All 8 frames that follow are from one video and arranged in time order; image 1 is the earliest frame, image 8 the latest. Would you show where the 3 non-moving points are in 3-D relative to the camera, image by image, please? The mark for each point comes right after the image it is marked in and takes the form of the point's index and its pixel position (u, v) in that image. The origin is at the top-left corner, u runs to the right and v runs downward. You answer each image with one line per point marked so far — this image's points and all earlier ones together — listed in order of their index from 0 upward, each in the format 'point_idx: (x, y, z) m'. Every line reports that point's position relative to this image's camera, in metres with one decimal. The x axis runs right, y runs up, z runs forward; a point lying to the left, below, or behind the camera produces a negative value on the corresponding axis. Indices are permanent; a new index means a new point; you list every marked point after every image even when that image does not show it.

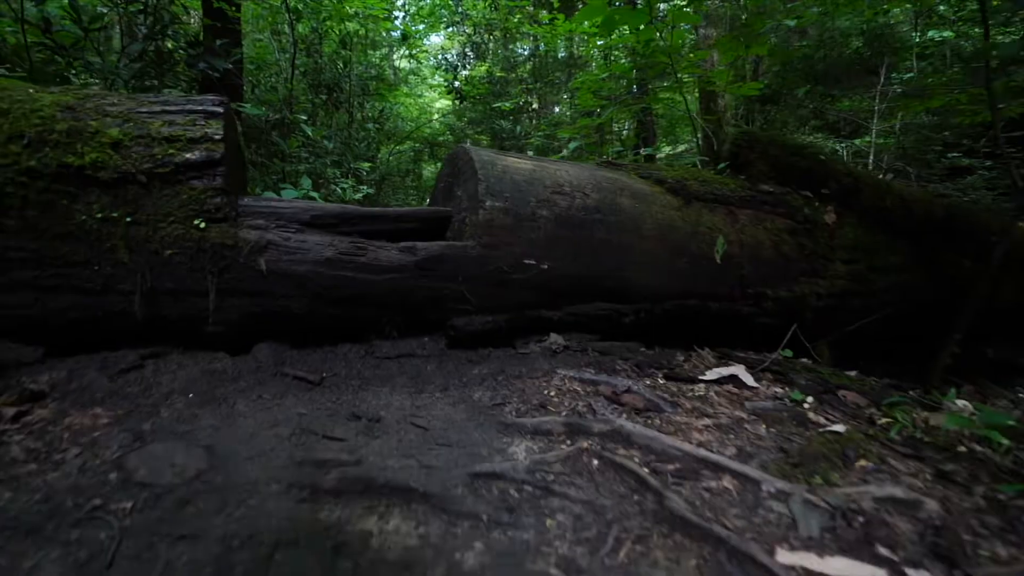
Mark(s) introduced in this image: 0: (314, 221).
0: (-1.1, +0.4, +2.7) m
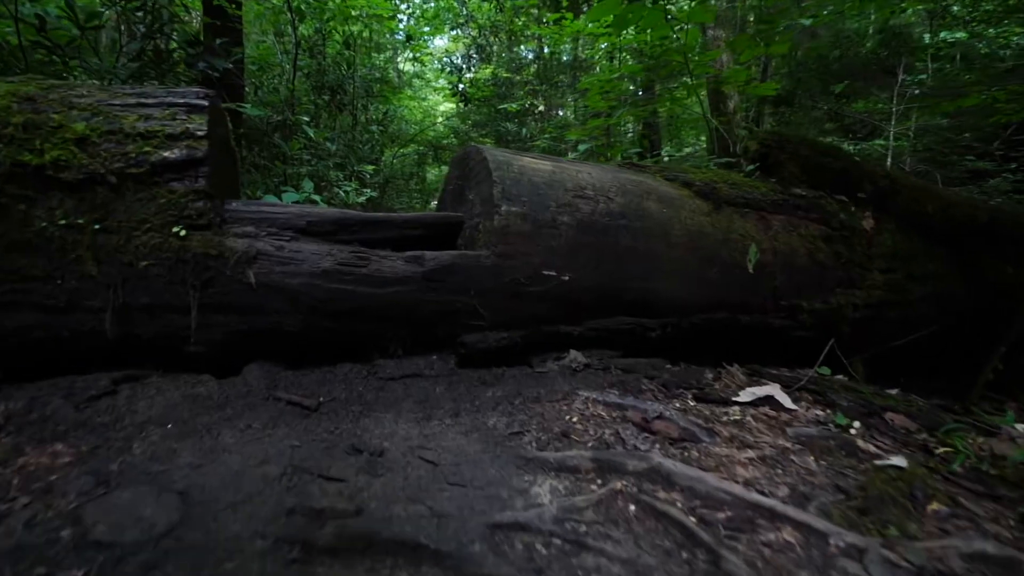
0: (-1.0, +0.3, +2.4) m
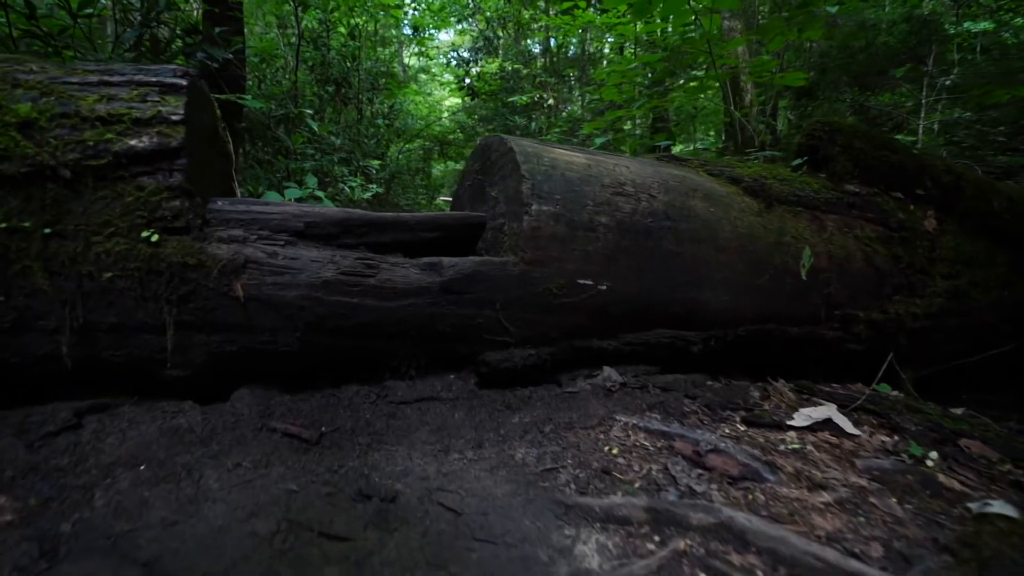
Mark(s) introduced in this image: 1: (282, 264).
0: (-0.9, +0.2, +2.1) m
1: (-0.9, +0.1, +1.9) m
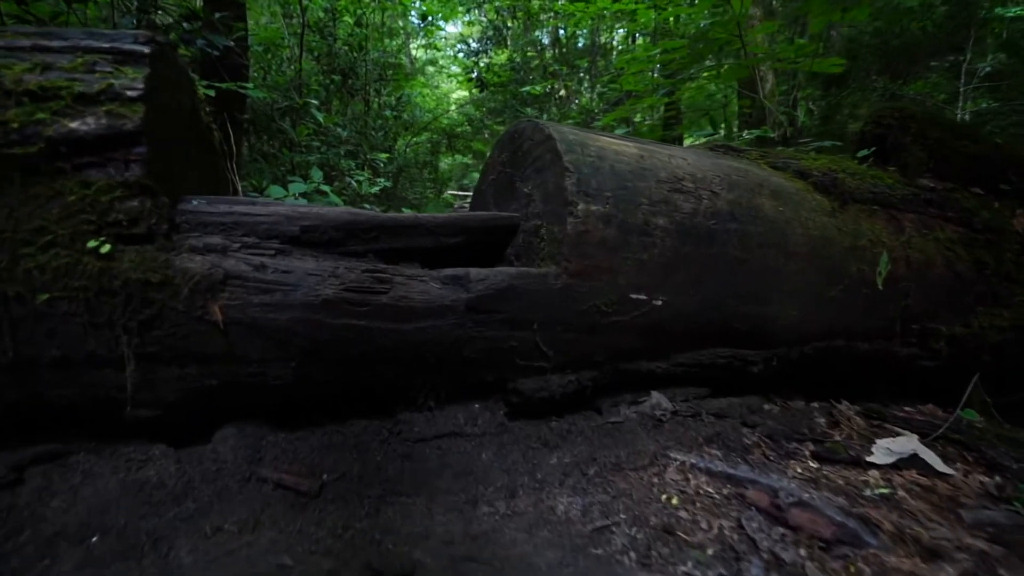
0: (-0.7, +0.2, +1.7) m
1: (-0.8, 0.0, +1.6) m
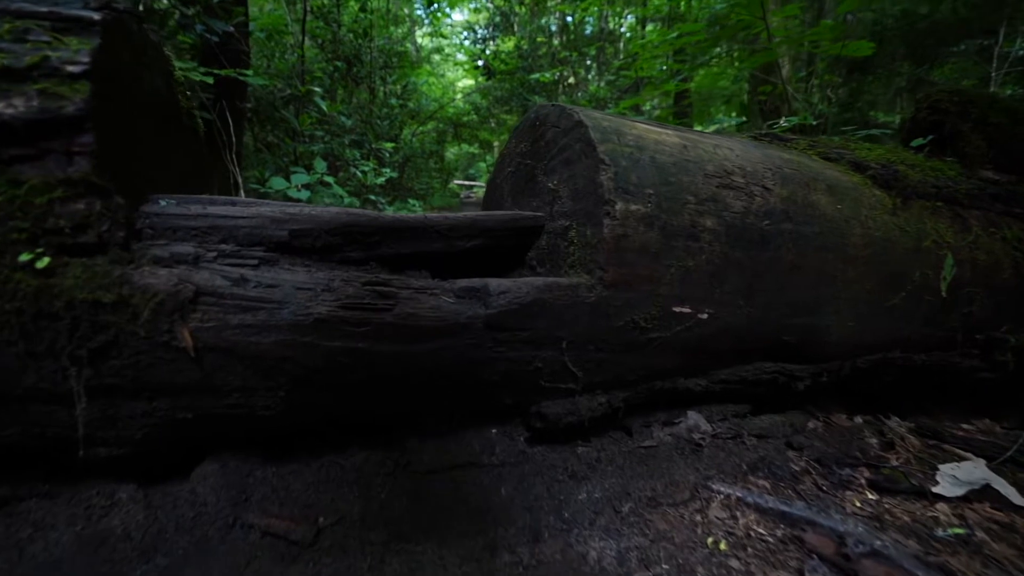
0: (-0.6, +0.1, +1.4) m
1: (-0.7, 0.0, +1.3) m
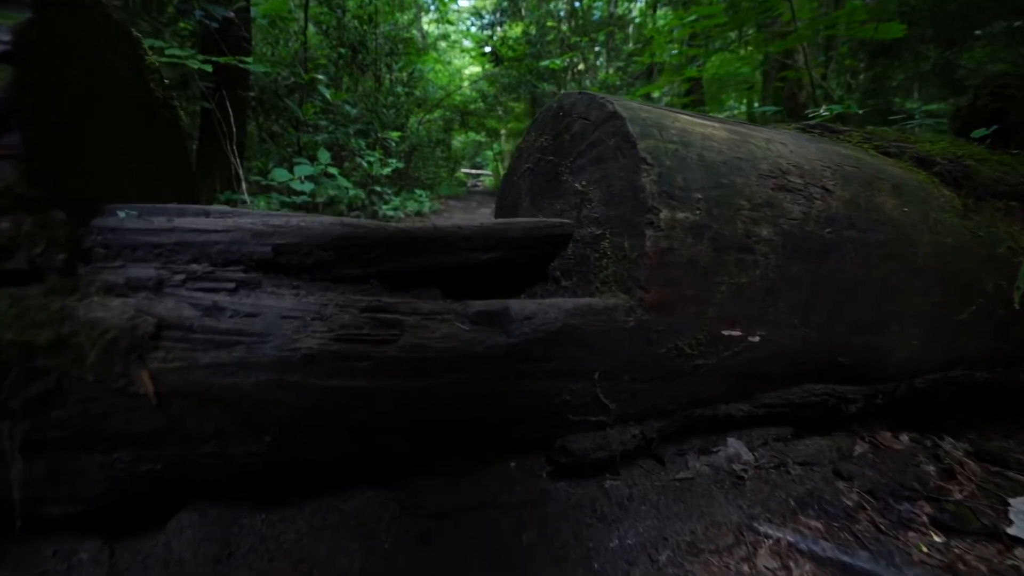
0: (-0.6, +0.1, +1.2) m
1: (-0.6, -0.1, +1.1) m
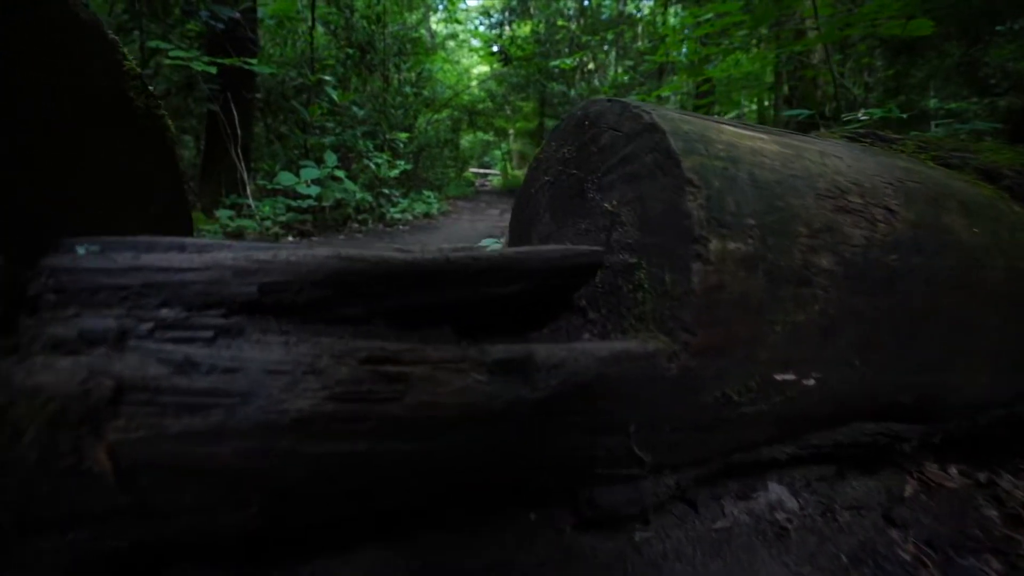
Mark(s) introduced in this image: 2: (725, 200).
0: (-0.5, 0.0, +1.0) m
1: (-0.6, -0.2, +0.9) m
2: (+0.5, +0.2, +1.2) m
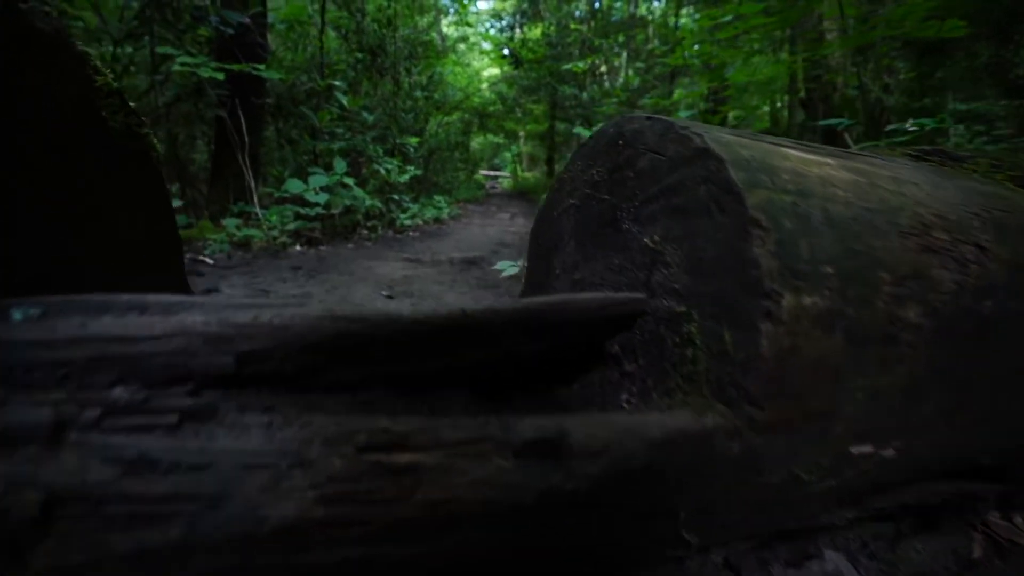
0: (-0.5, -0.1, +0.9) m
1: (-0.5, -0.3, +0.7) m
2: (+0.6, +0.1, +1.0) m
